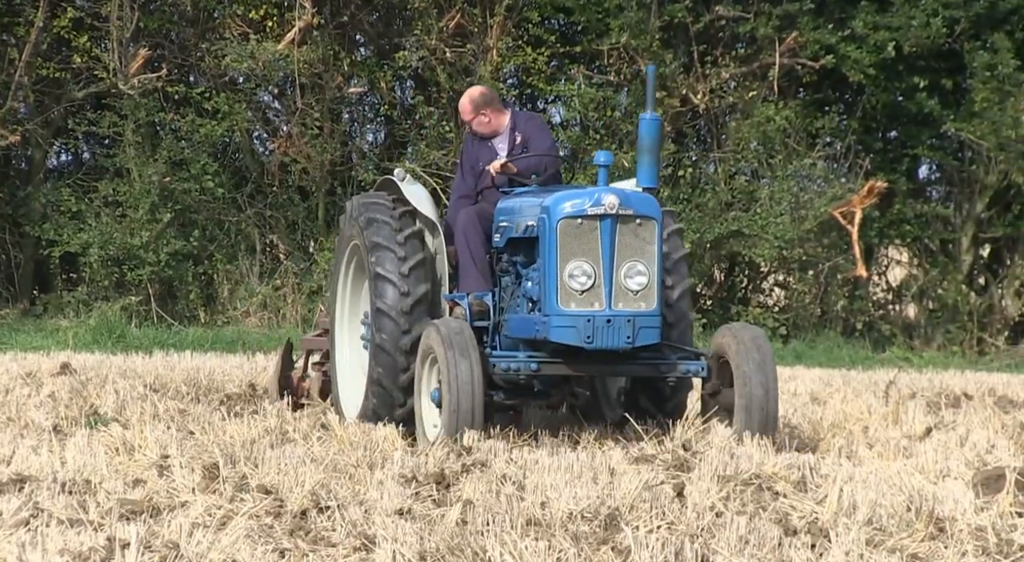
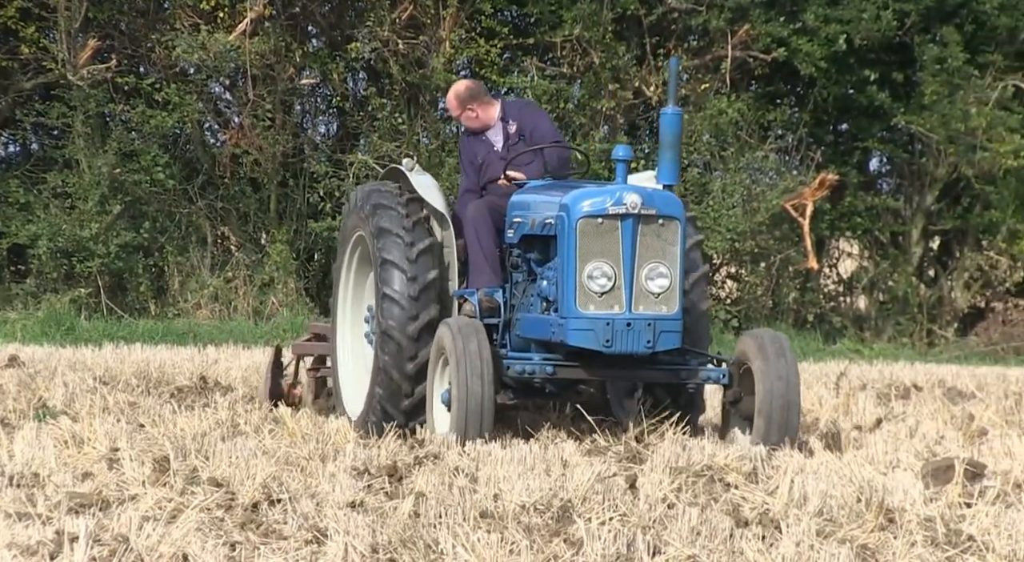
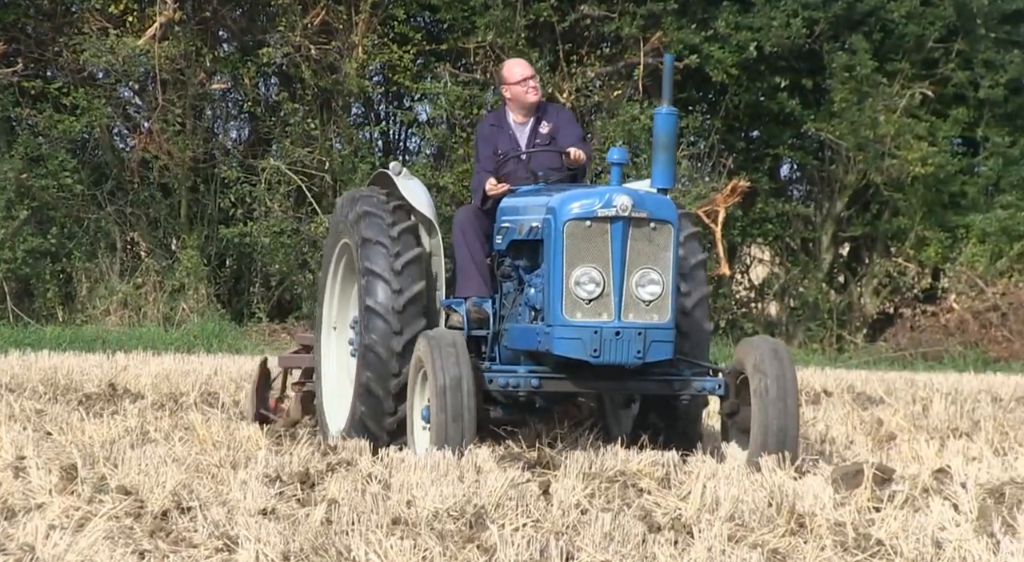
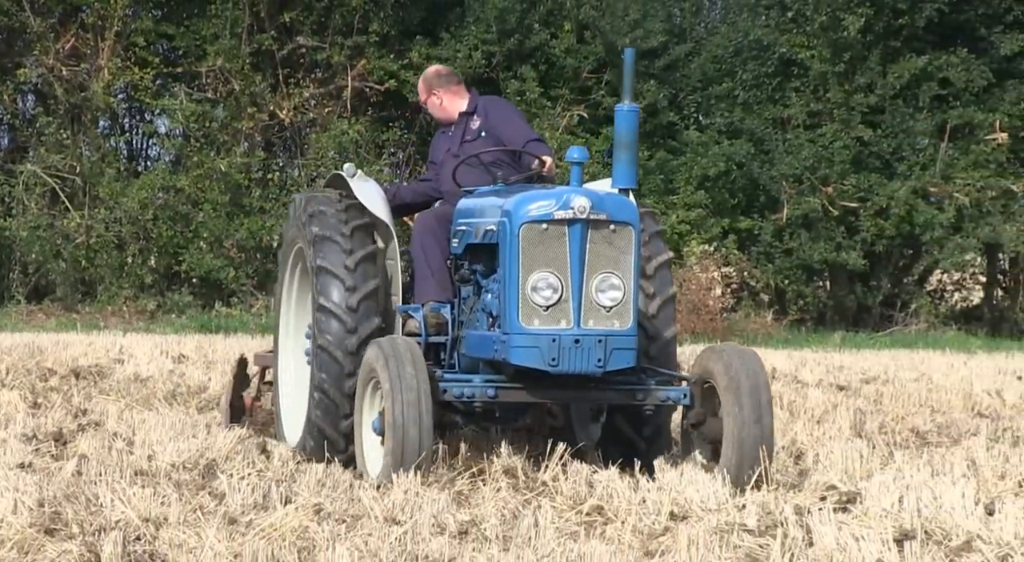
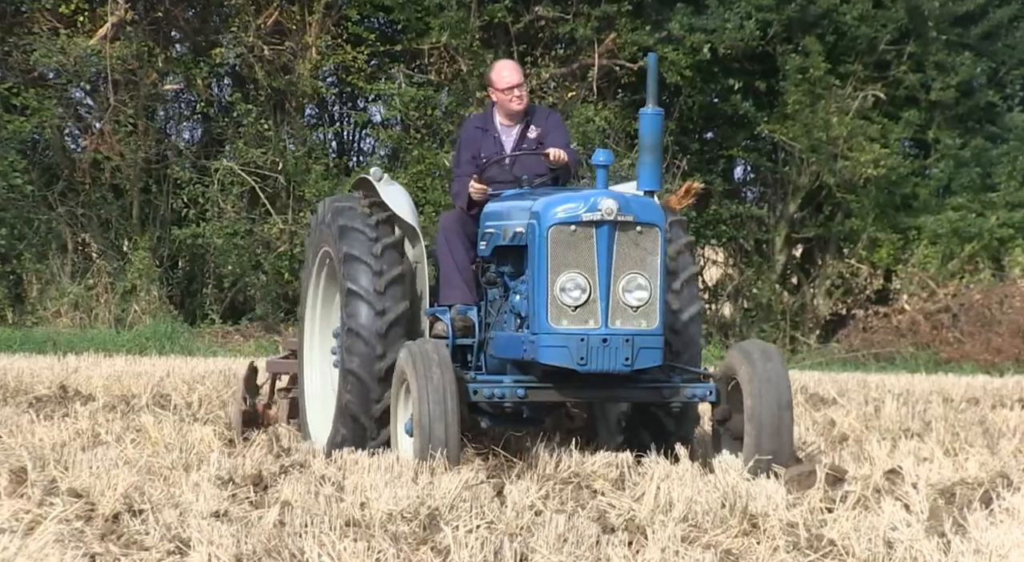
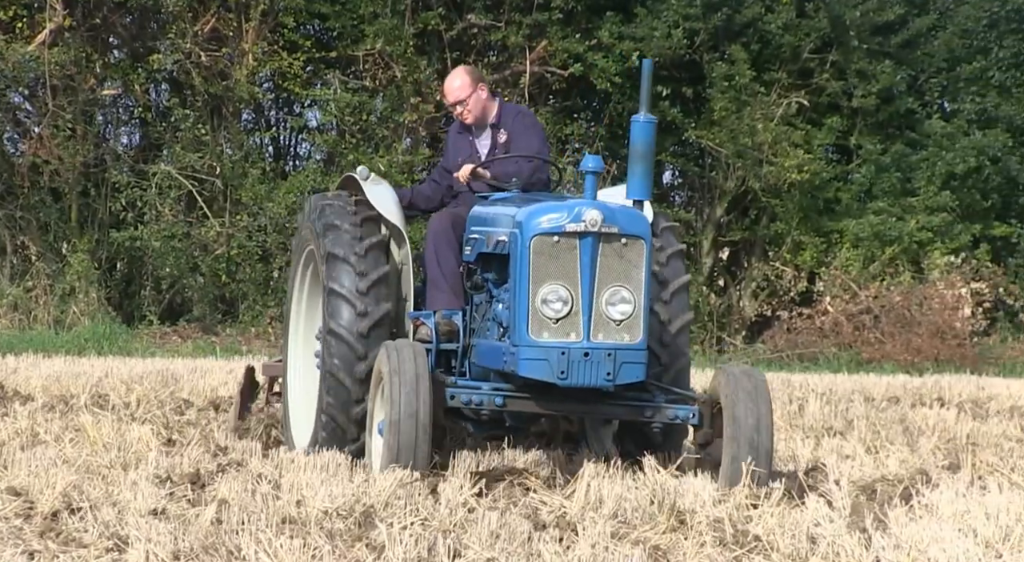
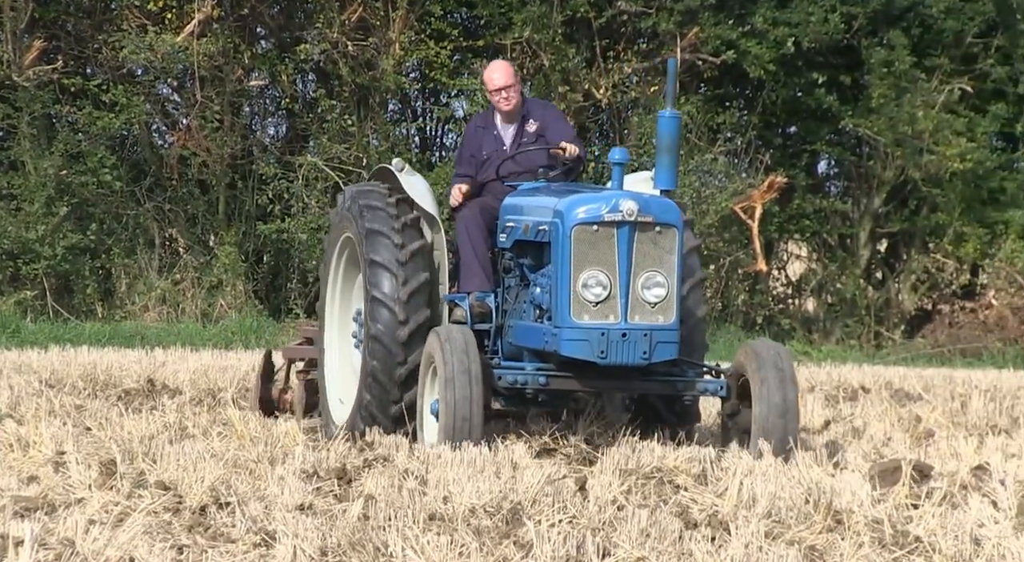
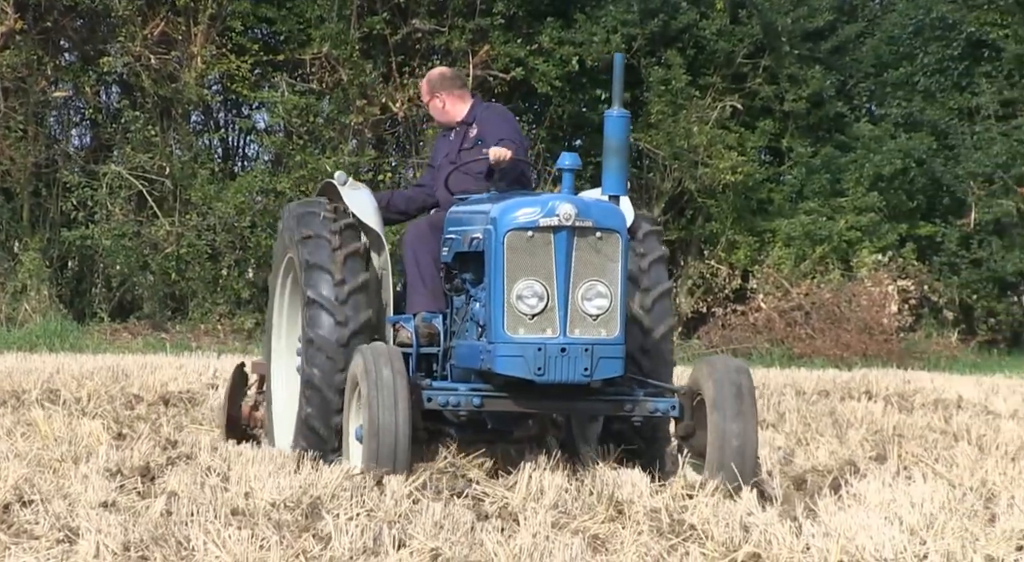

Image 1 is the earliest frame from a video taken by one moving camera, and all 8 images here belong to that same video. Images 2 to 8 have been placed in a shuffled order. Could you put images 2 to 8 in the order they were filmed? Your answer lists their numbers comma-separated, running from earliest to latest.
2, 7, 3, 5, 6, 8, 4
